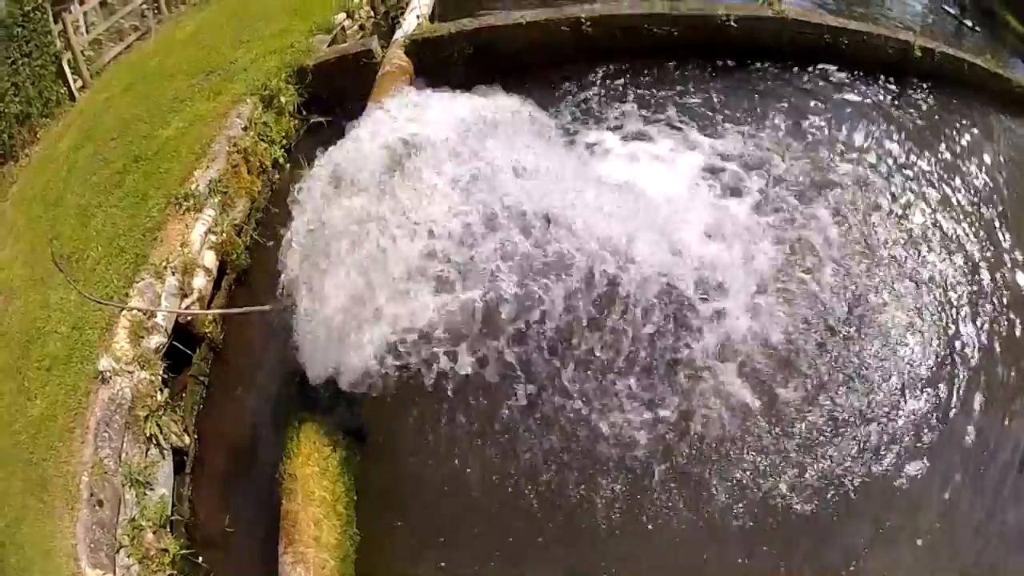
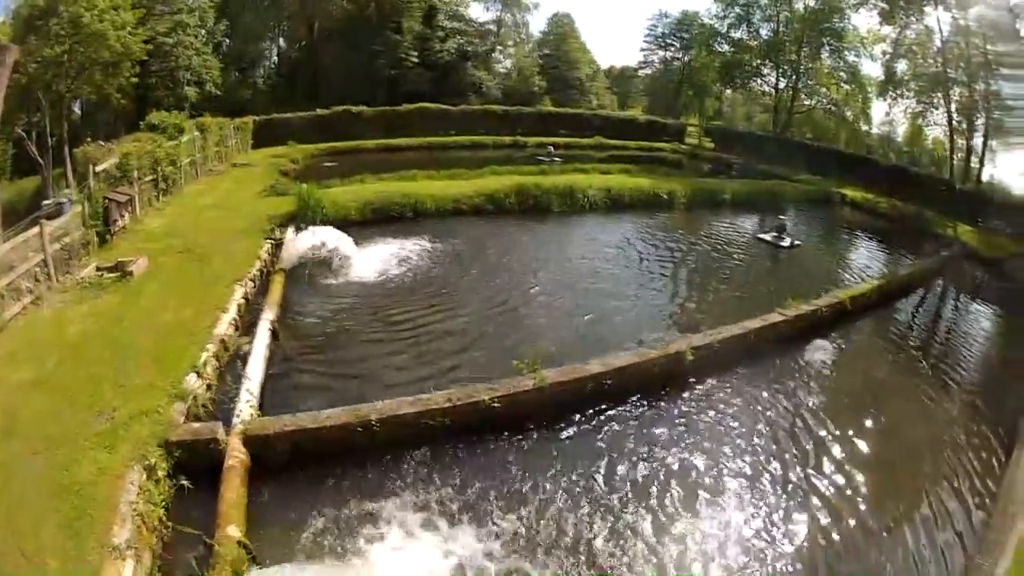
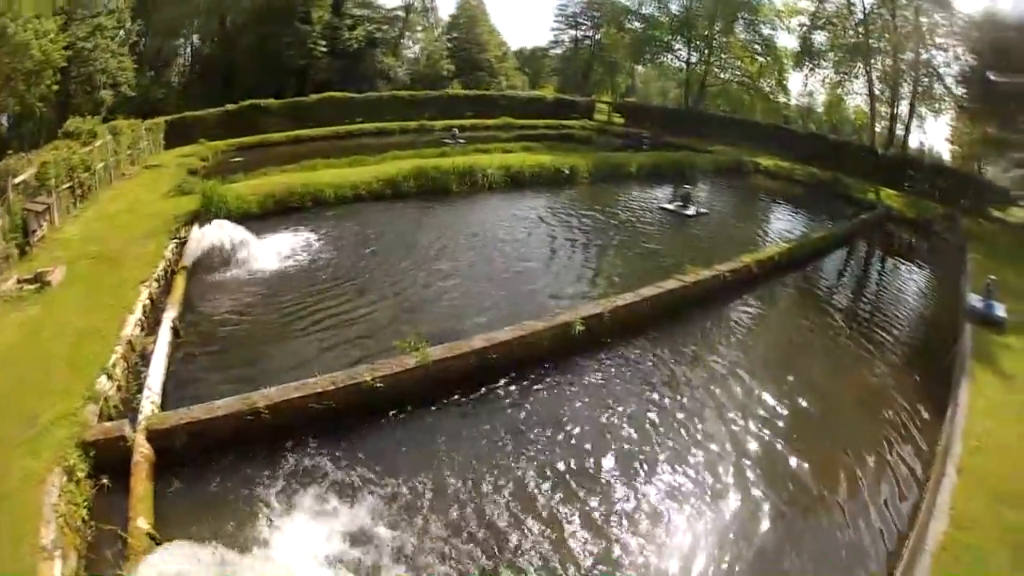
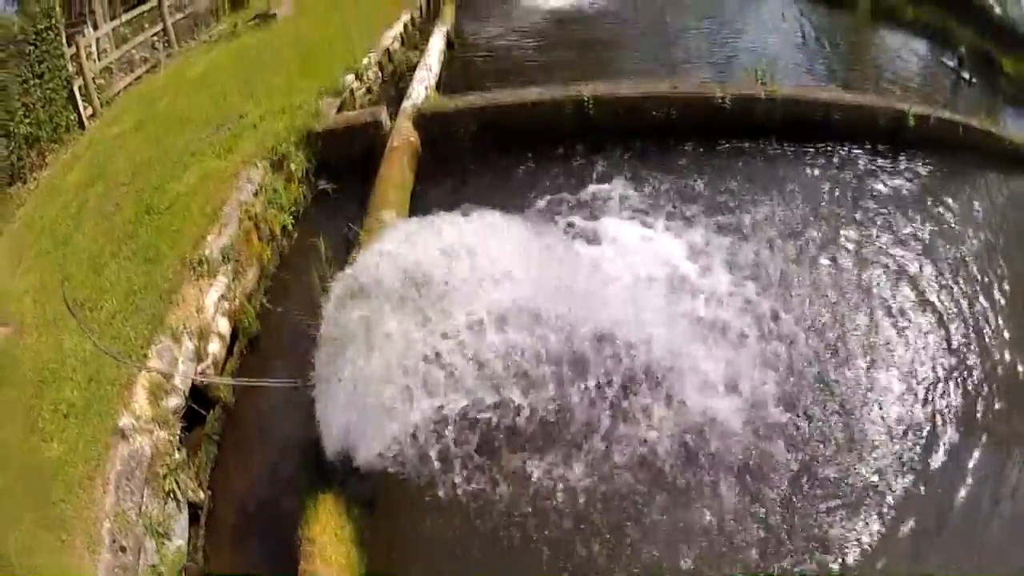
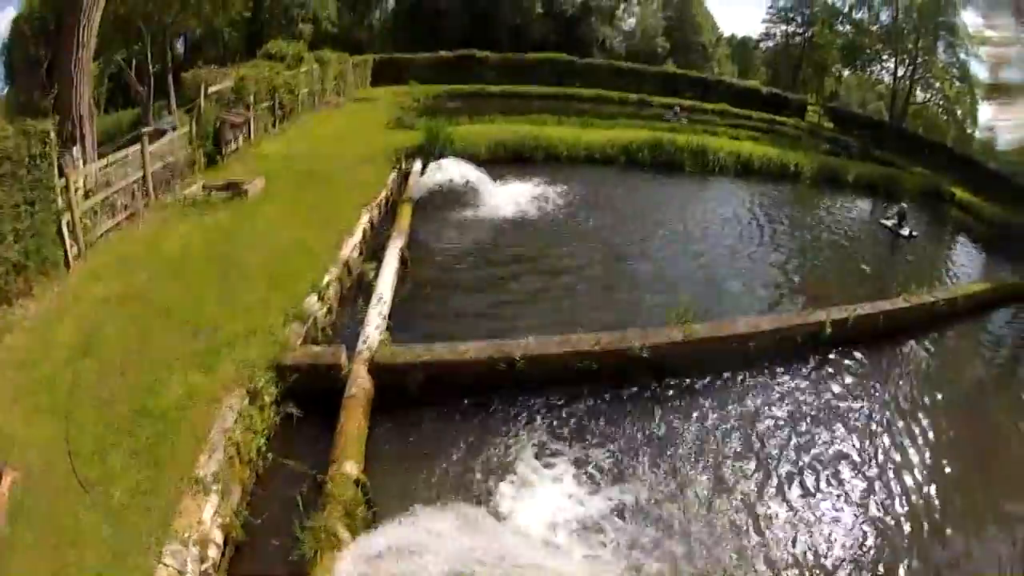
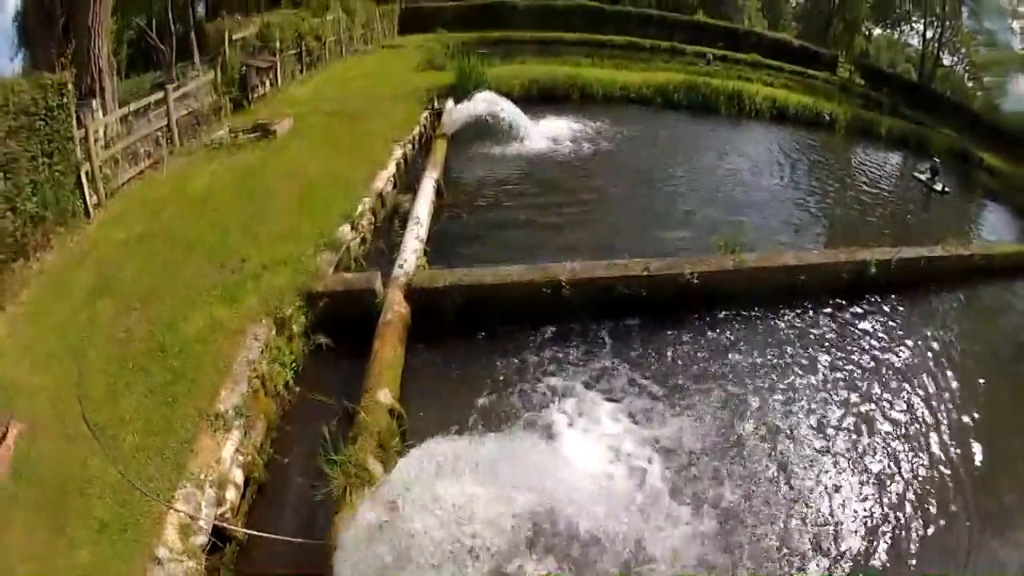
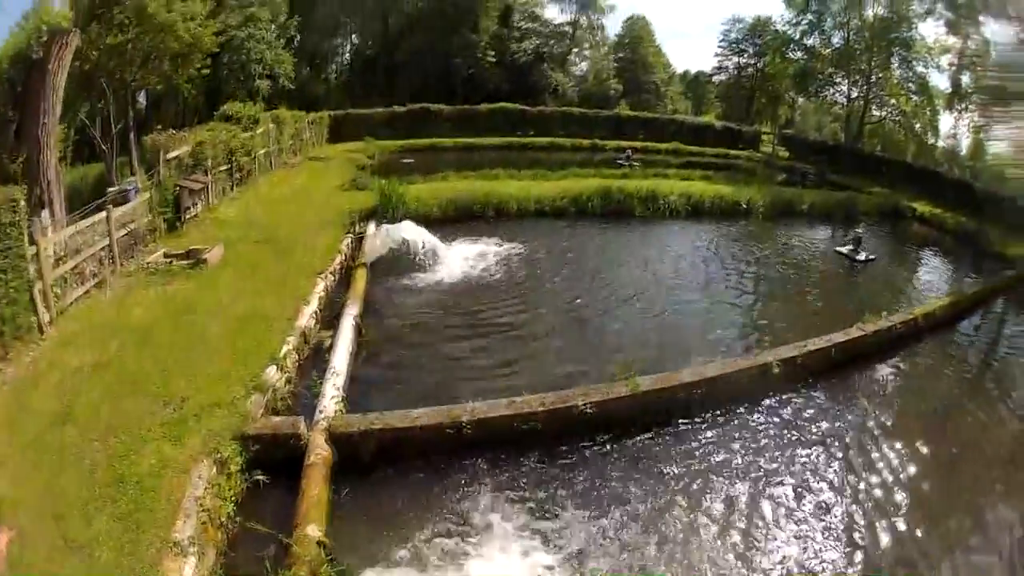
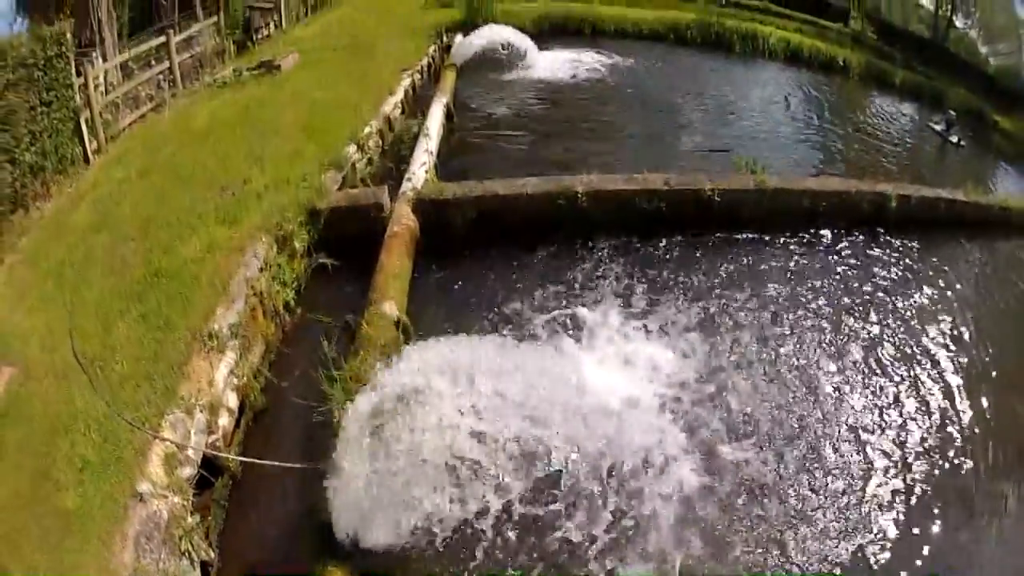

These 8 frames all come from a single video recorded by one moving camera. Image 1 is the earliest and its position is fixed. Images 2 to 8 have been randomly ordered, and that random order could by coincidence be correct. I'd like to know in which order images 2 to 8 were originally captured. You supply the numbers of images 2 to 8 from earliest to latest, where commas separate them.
4, 8, 6, 5, 7, 2, 3
